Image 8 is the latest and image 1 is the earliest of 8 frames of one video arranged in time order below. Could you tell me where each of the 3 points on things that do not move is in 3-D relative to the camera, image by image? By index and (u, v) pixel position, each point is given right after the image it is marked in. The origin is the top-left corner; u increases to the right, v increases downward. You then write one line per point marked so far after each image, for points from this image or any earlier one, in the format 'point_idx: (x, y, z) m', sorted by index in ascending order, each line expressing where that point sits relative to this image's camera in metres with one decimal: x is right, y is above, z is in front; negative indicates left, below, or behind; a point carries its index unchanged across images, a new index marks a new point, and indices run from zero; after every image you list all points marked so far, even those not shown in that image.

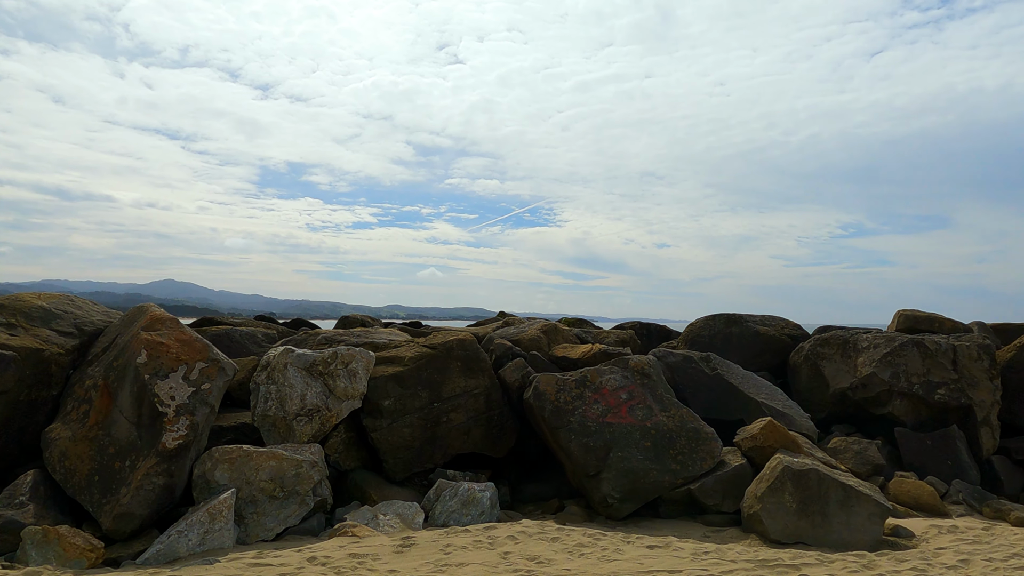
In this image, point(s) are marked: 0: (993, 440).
0: (+5.0, -1.6, +7.9) m
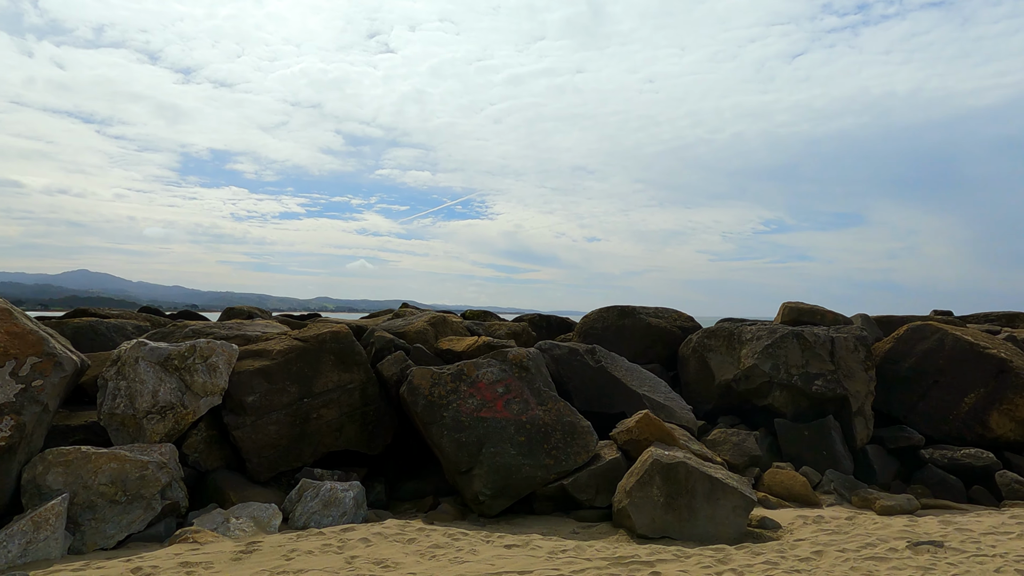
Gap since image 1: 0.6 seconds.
0: (+3.7, -1.5, +8.0) m
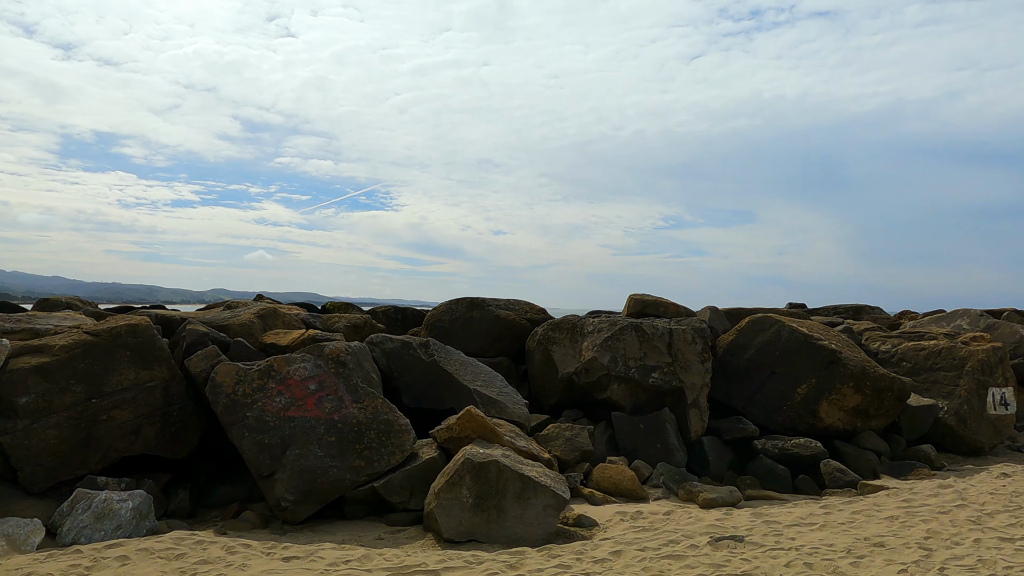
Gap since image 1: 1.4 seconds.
0: (+2.0, -1.4, +8.0) m
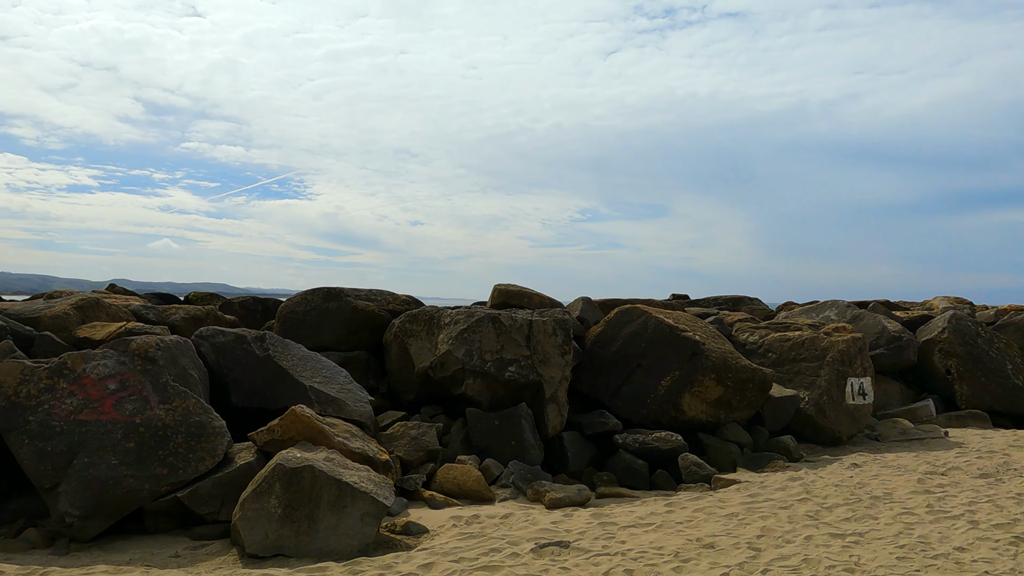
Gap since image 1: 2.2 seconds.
0: (+0.5, -1.3, +7.7) m
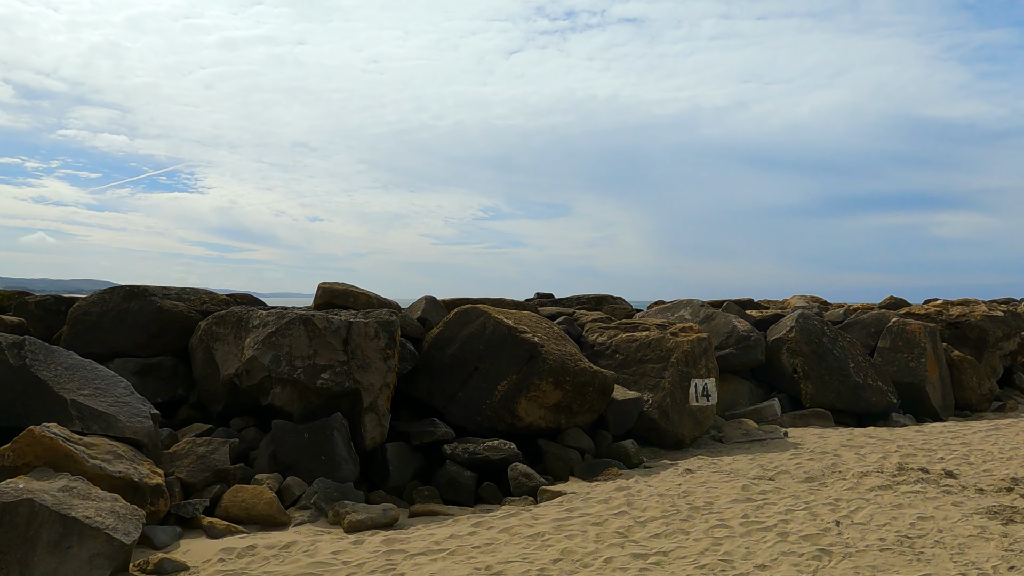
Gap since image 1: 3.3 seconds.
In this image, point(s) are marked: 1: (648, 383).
0: (-1.2, -1.3, +7.1) m
1: (+1.6, -1.1, +9.0) m
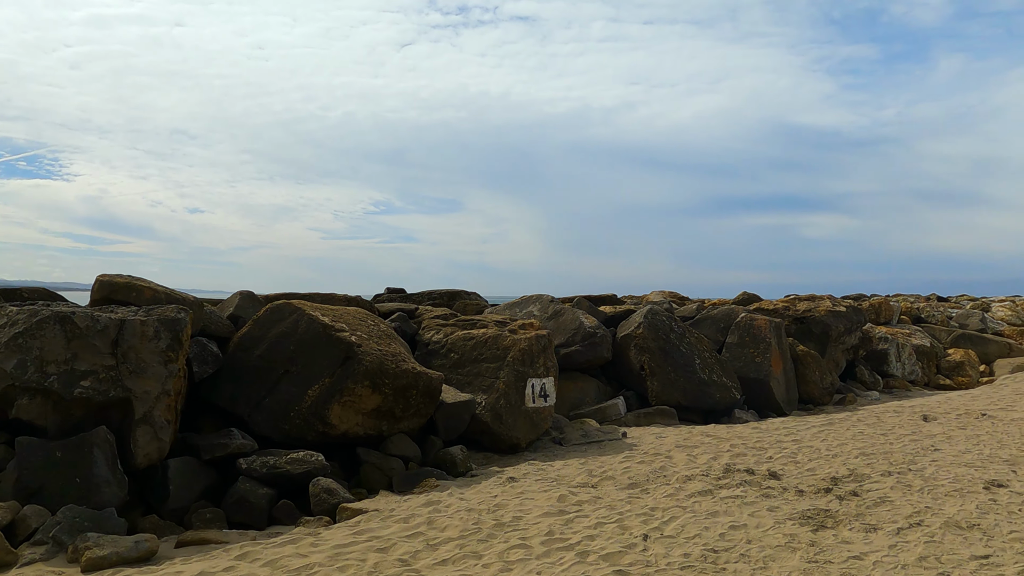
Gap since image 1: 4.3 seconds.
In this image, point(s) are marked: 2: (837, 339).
0: (-2.9, -1.2, +6.2) m
1: (-0.3, -1.1, +8.4) m
2: (+5.8, -0.9, +13.6) m
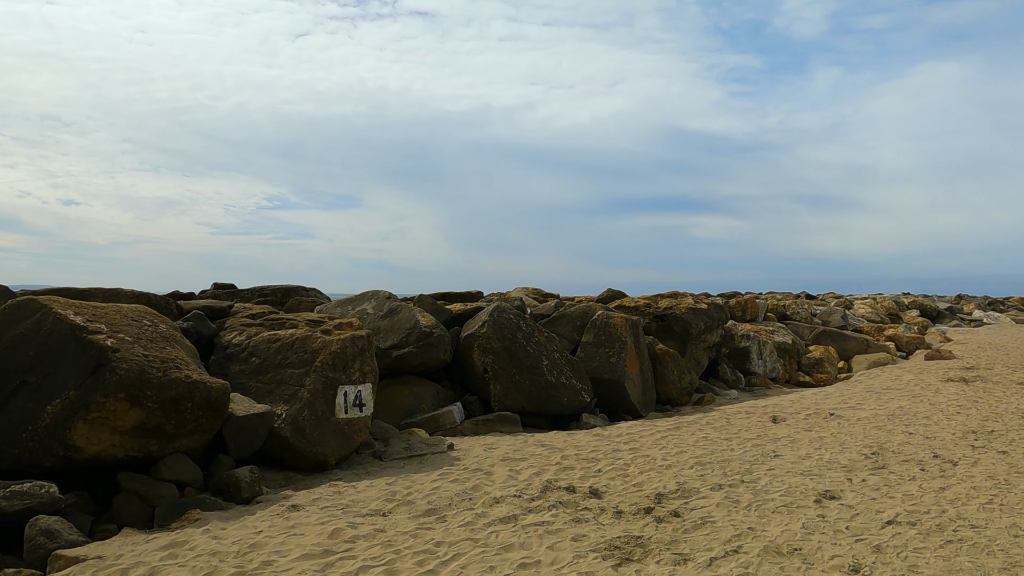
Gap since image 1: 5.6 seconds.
0: (-4.4, -1.2, +4.7) m
1: (-2.2, -1.0, +7.3) m
2: (+3.2, -0.8, +13.2) m
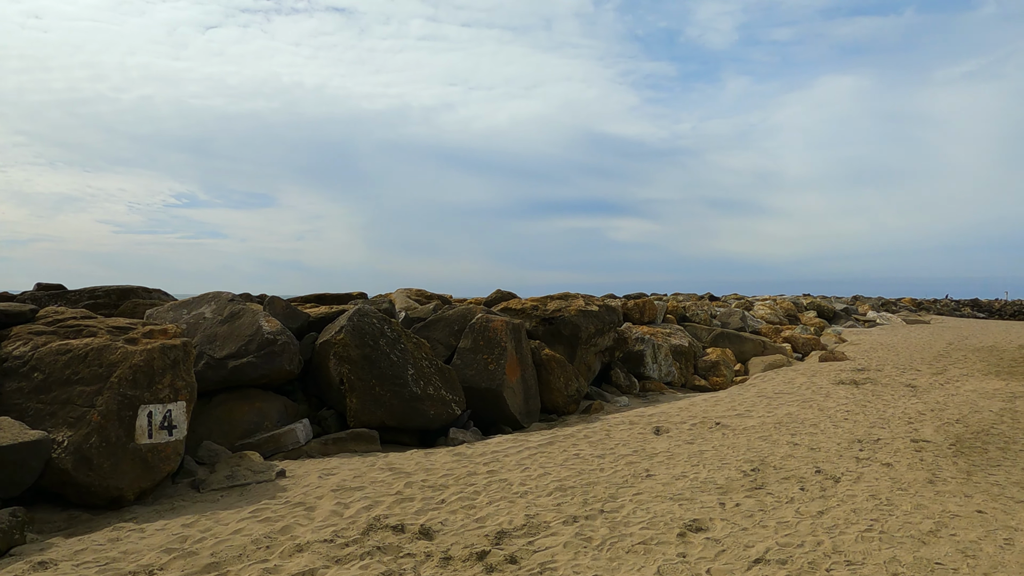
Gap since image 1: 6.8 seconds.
0: (-5.5, -1.2, +3.3) m
1: (-3.5, -1.0, +6.1) m
2: (+1.2, -0.9, +12.5) m
